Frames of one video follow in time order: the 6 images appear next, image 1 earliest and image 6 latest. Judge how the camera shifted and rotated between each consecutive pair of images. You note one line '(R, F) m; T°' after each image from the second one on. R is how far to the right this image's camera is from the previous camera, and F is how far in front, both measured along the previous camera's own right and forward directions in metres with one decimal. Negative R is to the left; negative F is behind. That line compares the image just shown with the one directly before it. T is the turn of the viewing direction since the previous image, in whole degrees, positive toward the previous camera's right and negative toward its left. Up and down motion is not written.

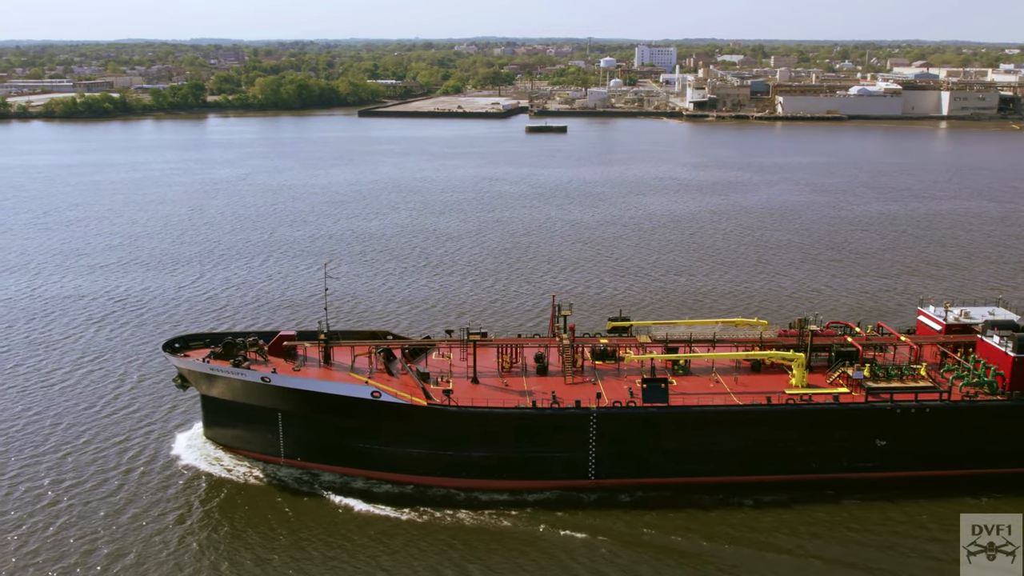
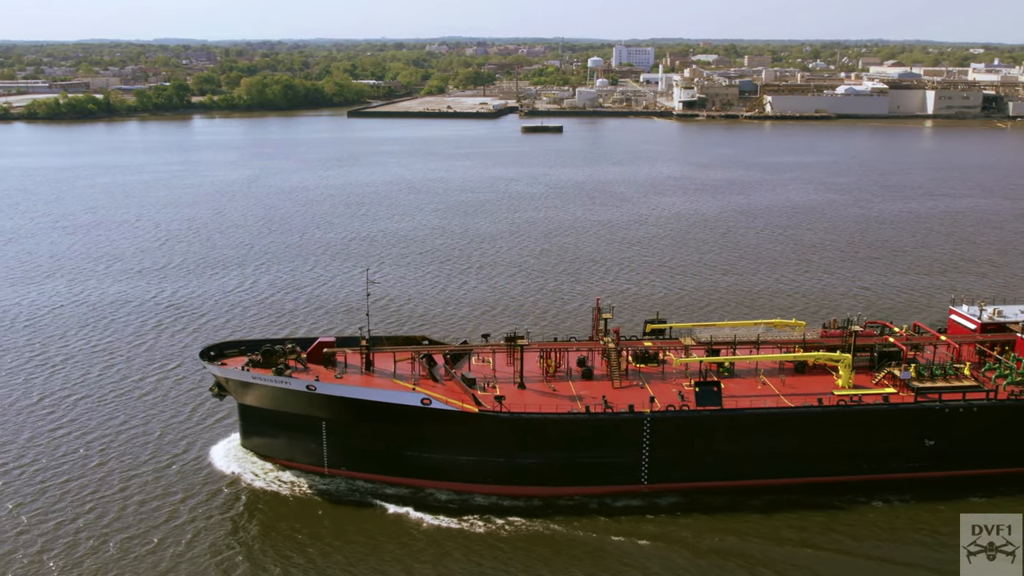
(-1.3, +0.4) m; +2°
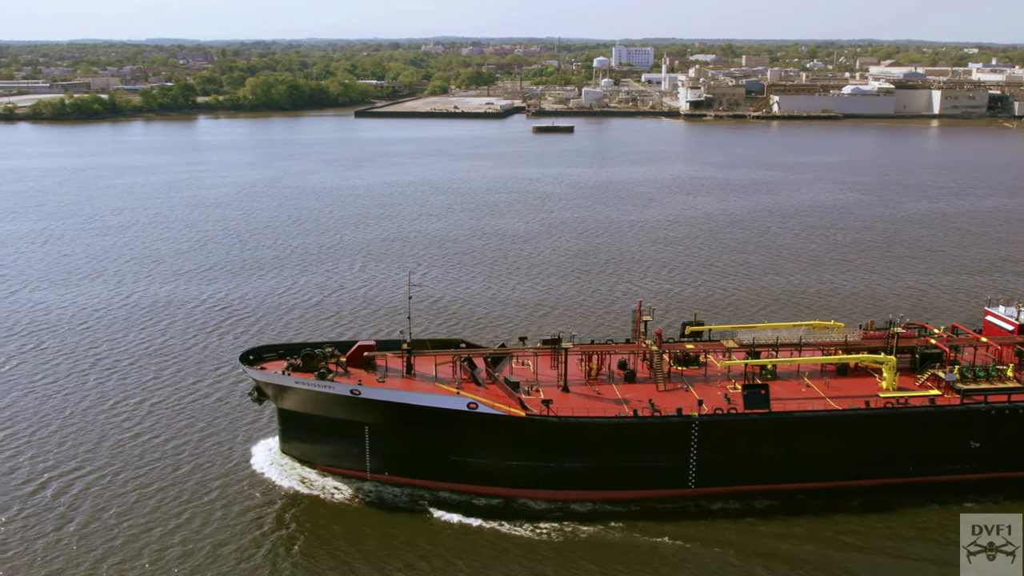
(-0.8, +0.2) m; 0°
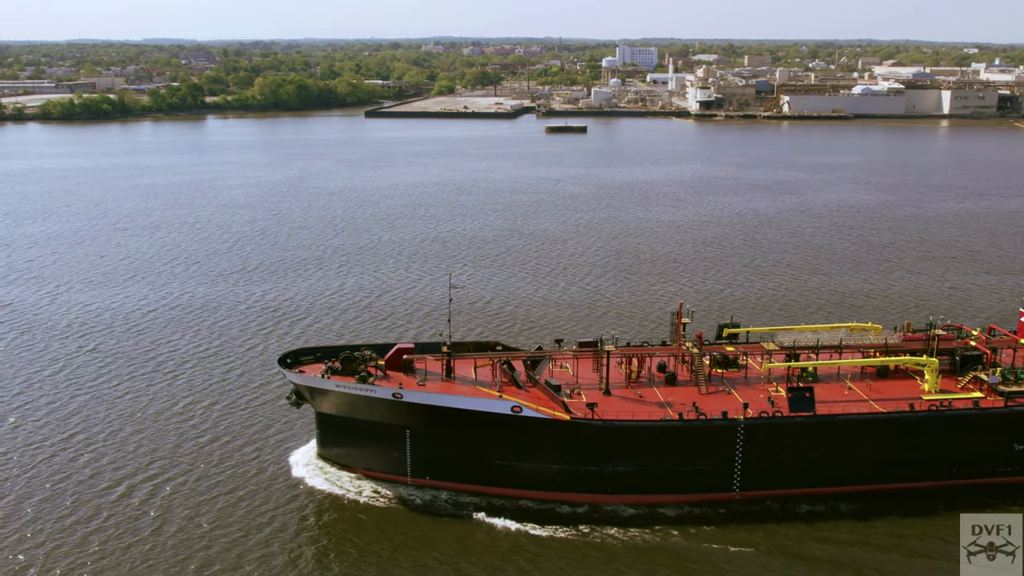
(-0.7, +0.2) m; 0°
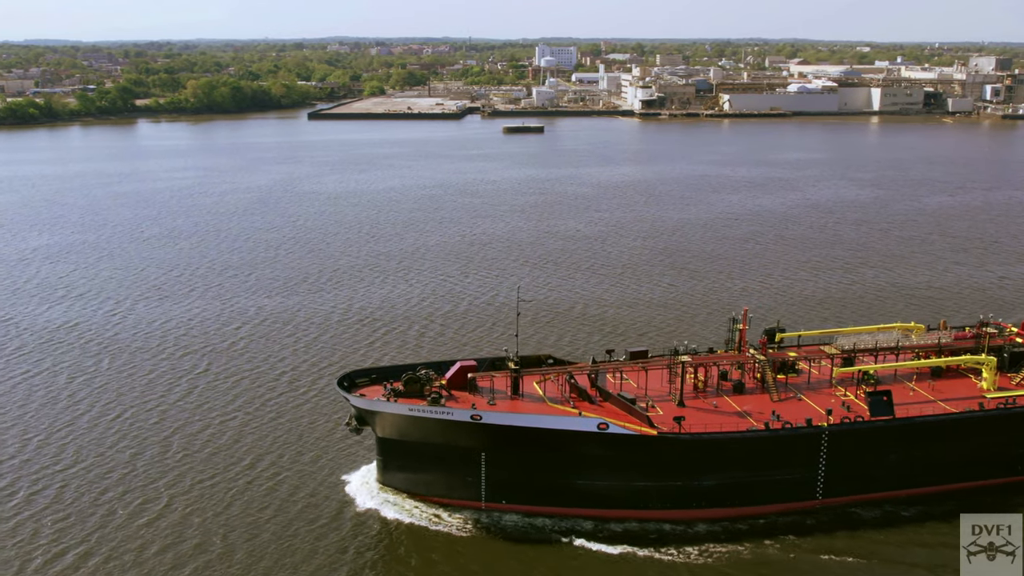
(-2.4, +1.0) m; +5°
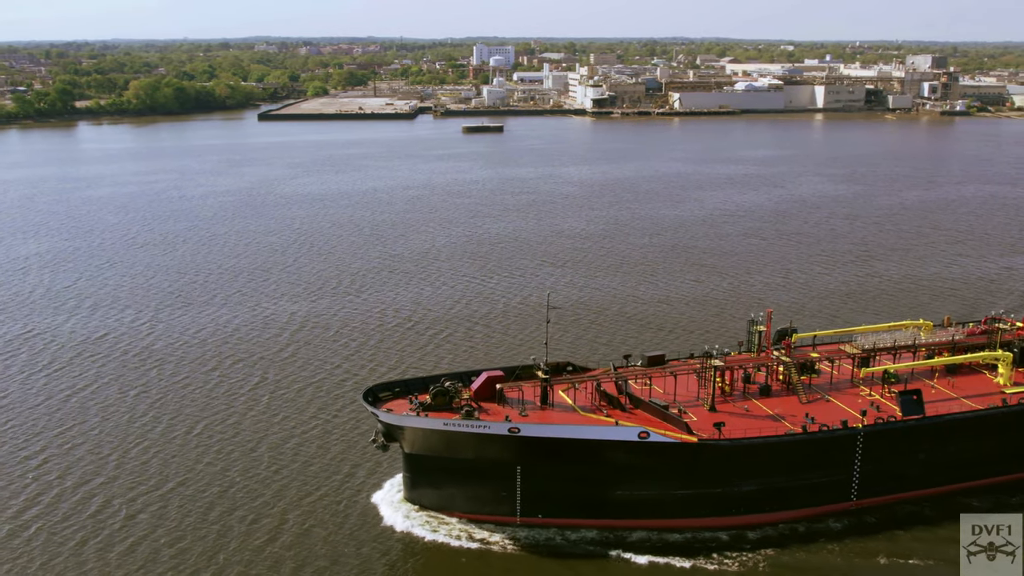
(-1.4, +0.6) m; +4°
